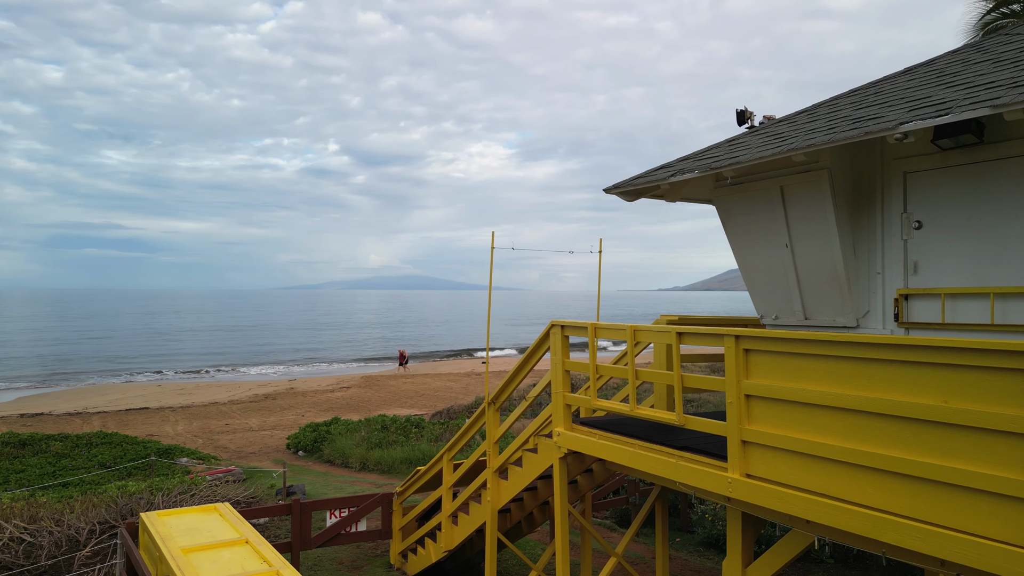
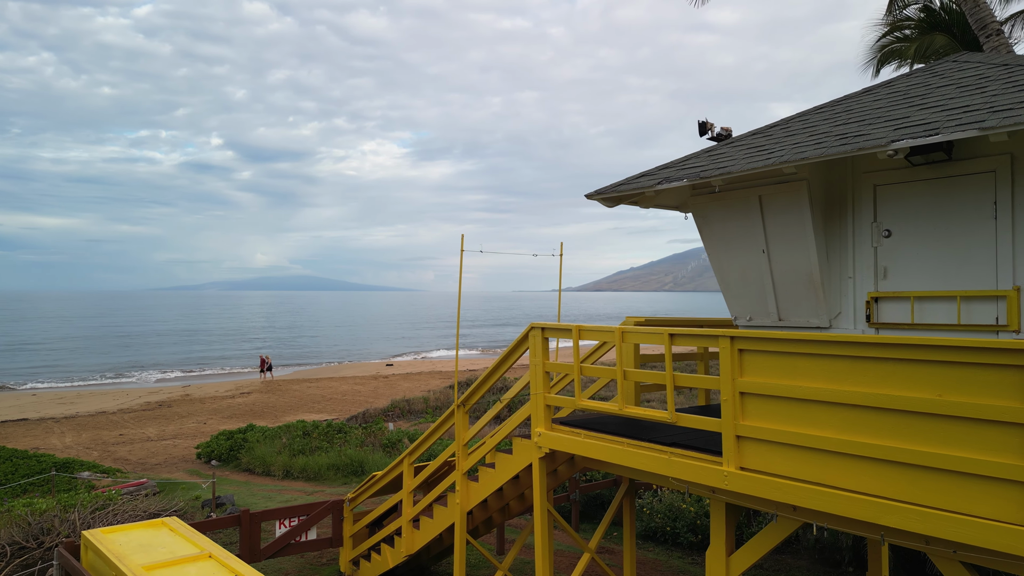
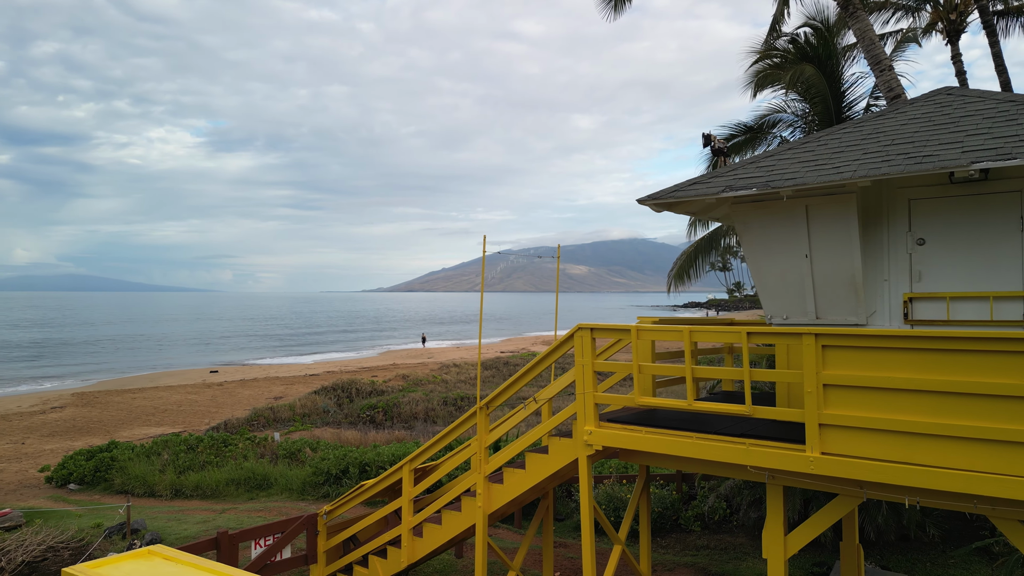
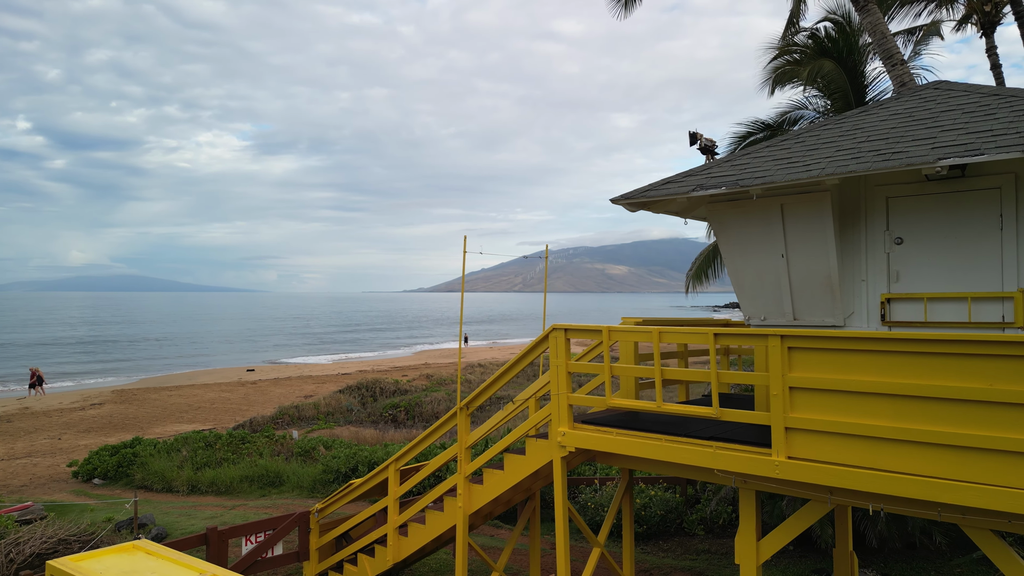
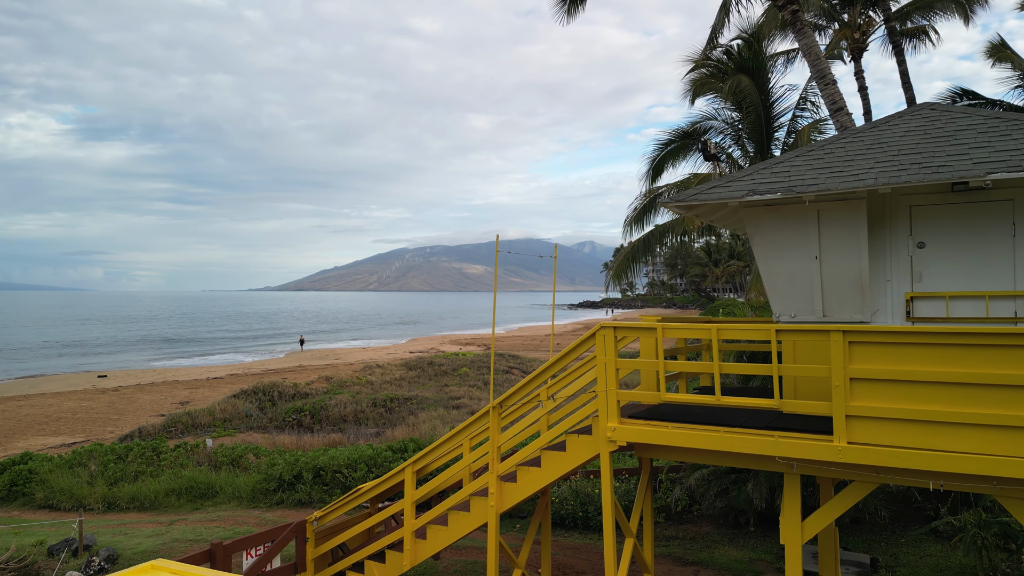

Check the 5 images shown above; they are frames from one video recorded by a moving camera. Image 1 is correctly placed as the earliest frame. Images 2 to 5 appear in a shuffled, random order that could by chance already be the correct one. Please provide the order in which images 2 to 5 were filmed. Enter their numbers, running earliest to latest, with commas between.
2, 4, 3, 5
